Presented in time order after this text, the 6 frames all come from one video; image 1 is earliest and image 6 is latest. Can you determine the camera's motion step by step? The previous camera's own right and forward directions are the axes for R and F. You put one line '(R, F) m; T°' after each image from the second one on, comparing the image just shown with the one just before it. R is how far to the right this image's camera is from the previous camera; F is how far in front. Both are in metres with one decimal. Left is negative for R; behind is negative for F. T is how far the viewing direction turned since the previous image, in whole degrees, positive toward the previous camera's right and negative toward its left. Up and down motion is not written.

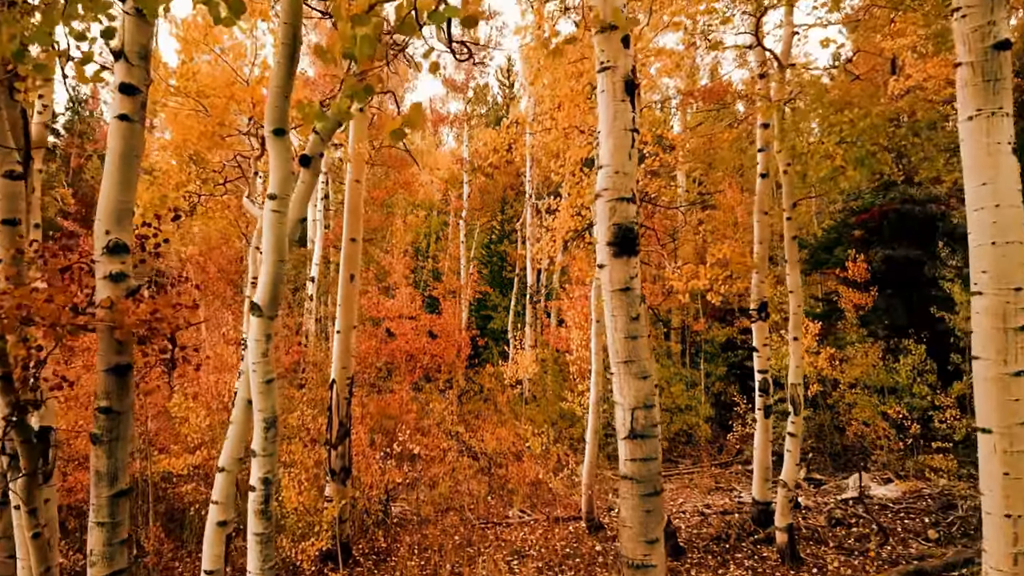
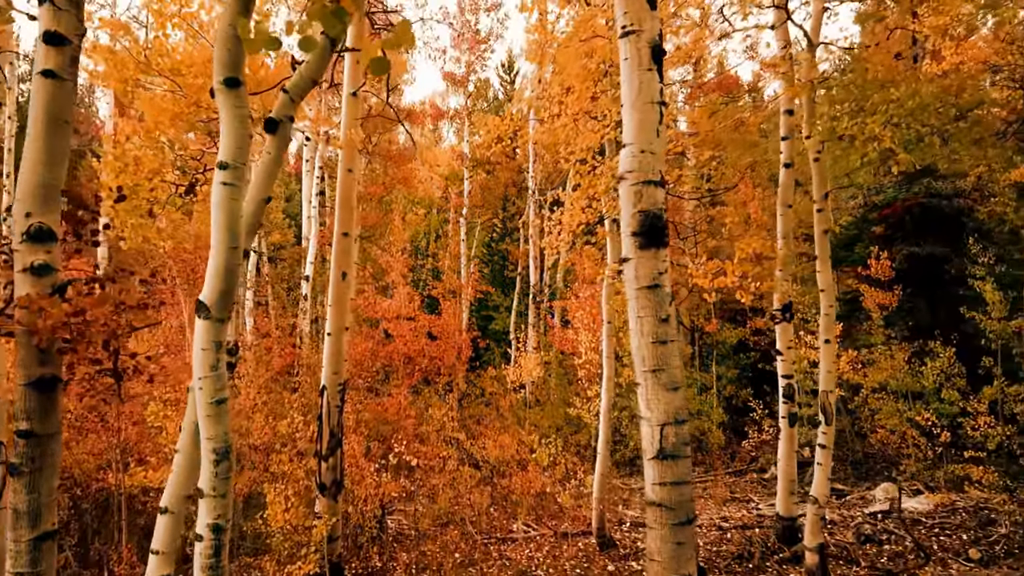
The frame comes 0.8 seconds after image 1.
(-0.1, +0.7) m; 0°
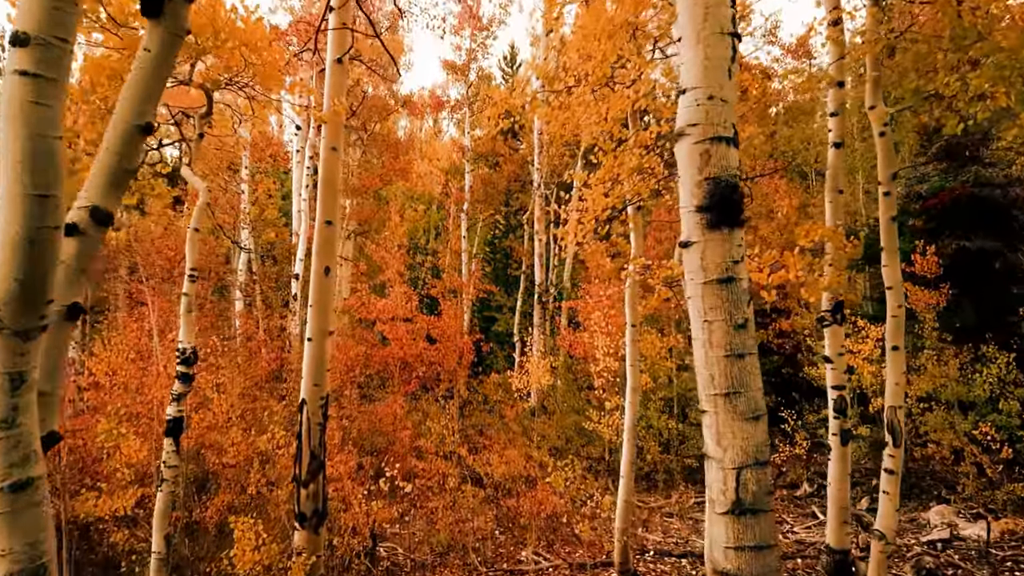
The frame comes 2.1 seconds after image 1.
(-0.1, +1.1) m; 0°
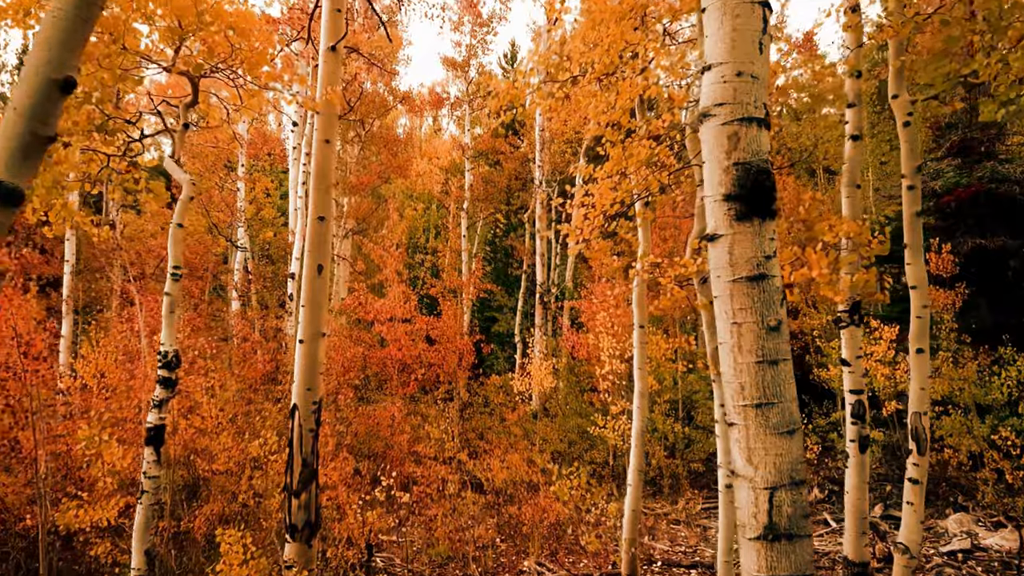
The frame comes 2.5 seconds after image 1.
(0.0, +0.3) m; 0°
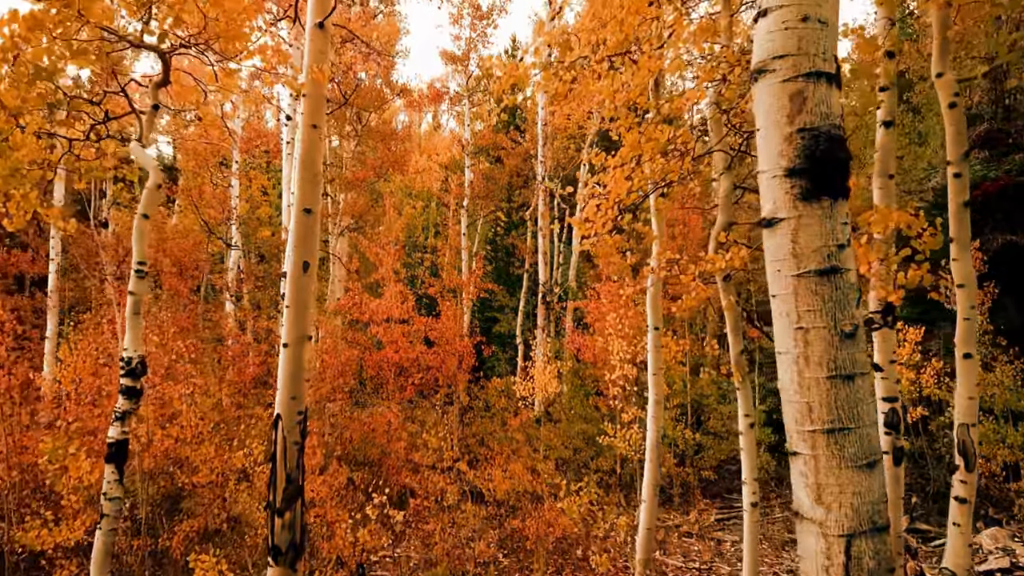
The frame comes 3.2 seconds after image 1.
(0.0, +0.6) m; 0°
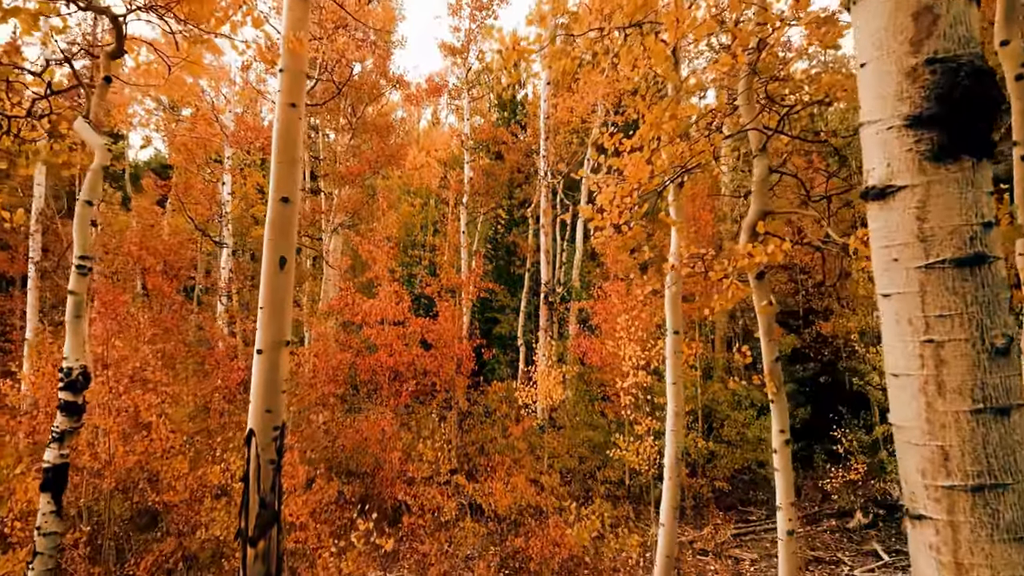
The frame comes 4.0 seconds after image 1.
(0.0, +0.7) m; 0°
